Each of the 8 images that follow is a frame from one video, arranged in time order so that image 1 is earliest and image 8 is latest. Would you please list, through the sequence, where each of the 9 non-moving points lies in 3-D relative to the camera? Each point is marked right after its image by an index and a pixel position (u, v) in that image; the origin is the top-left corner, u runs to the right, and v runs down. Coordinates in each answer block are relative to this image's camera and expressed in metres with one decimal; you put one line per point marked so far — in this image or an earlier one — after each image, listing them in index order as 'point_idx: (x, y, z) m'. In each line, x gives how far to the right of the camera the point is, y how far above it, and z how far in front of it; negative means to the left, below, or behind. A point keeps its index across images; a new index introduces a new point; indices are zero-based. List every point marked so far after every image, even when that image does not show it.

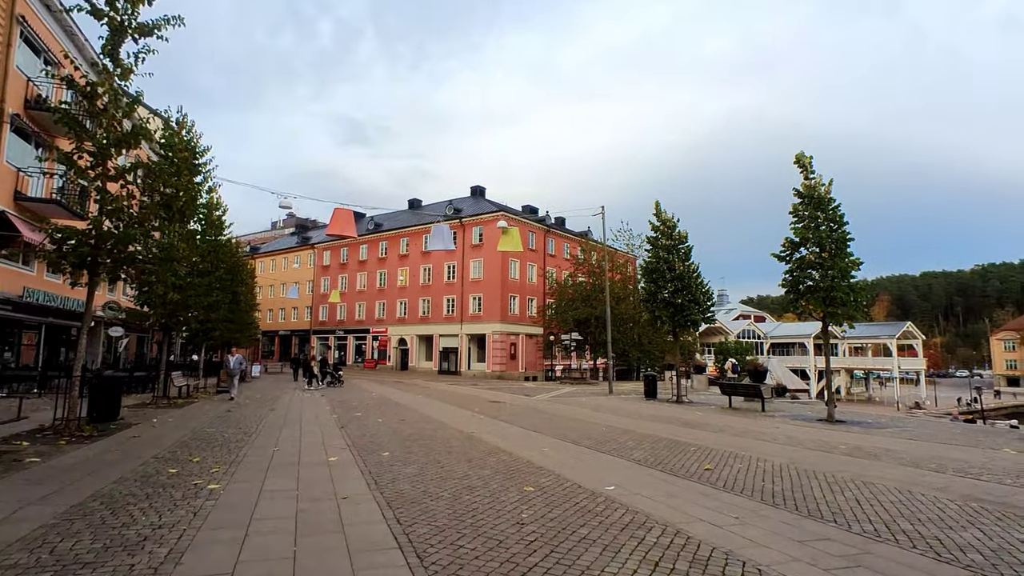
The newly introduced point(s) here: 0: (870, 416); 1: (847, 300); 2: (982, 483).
0: (+11.8, -4.3, +18.4) m
1: (+9.4, -0.3, +15.6) m
2: (+6.5, -2.7, +7.7) m
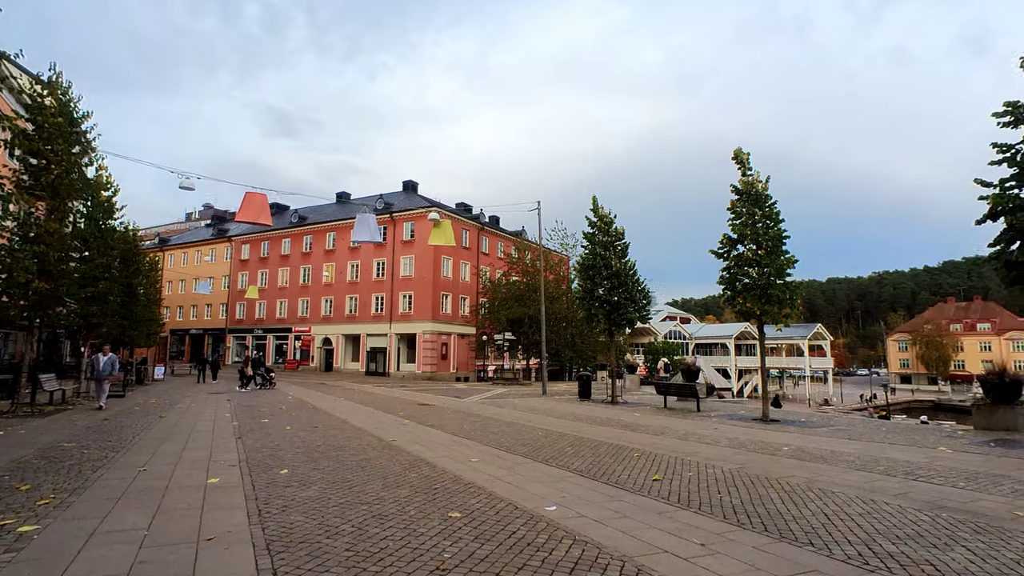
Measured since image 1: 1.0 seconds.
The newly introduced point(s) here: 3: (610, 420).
0: (+9.5, -4.2, +18.5) m
1: (+7.5, -0.3, +15.4) m
2: (+5.6, -2.6, +7.2) m
3: (+2.7, -3.7, +15.4) m
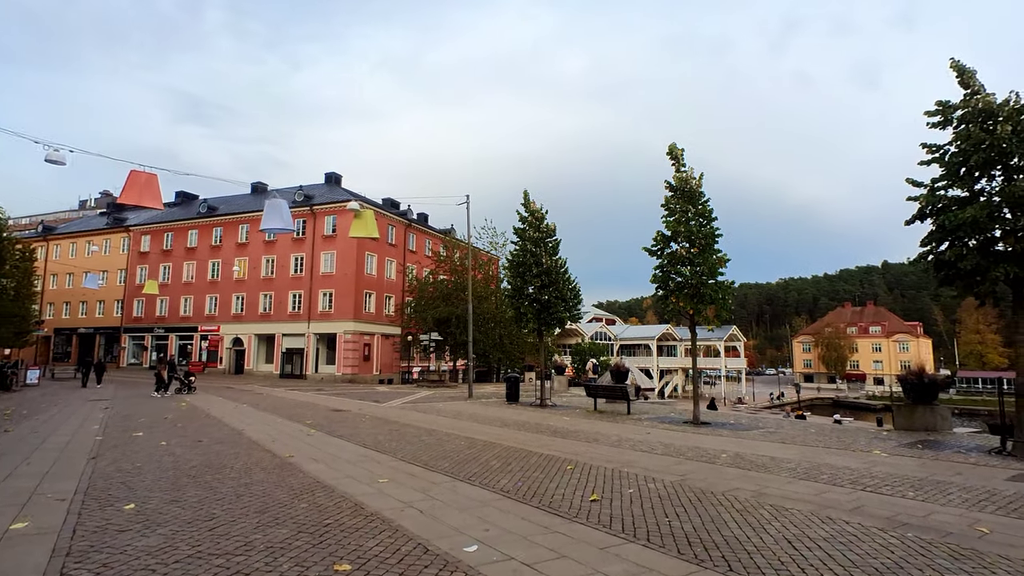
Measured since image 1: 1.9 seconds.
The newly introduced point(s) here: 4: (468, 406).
0: (+7.0, -4.2, +18.4) m
1: (+5.5, -0.3, +15.1) m
2: (+4.6, -2.6, +6.7) m
3: (+0.7, -3.6, +14.4) m
4: (-1.6, -4.2, +19.6) m
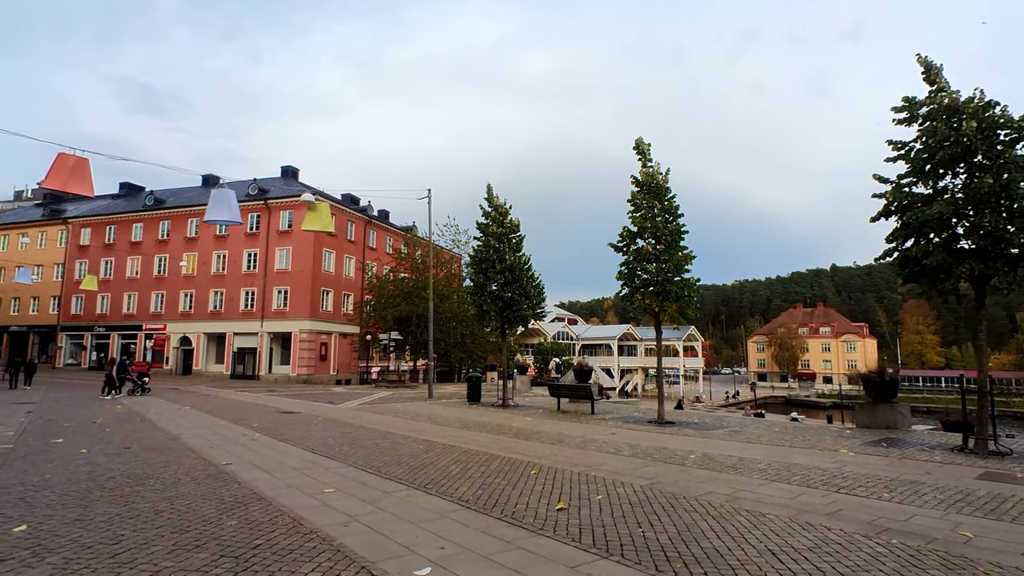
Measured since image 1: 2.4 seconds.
0: (+5.8, -4.2, +18.3) m
1: (+4.5, -0.2, +14.8) m
2: (+4.1, -2.5, +6.5) m
3: (-0.3, -3.5, +13.9) m
4: (-2.9, -4.1, +18.9) m
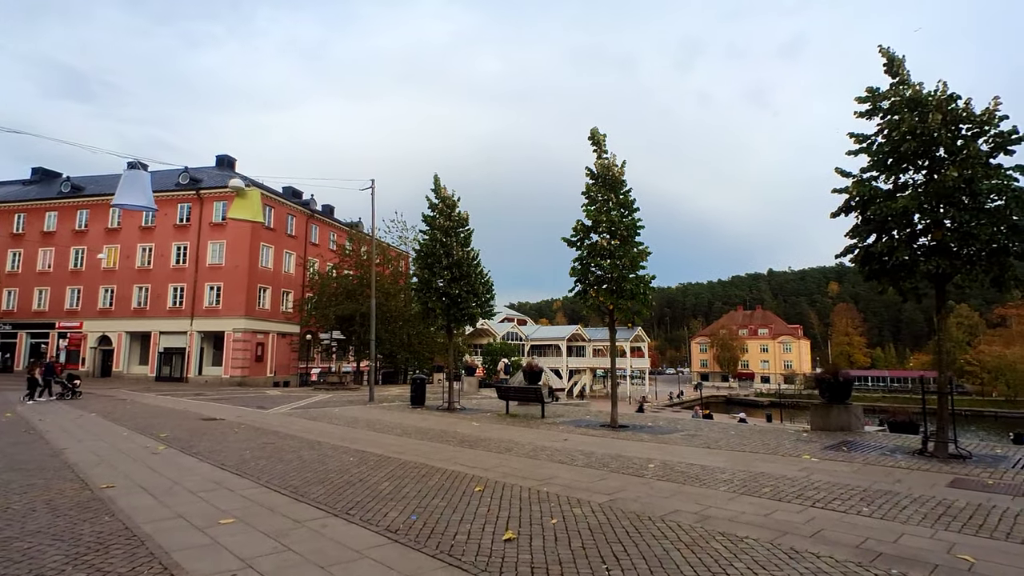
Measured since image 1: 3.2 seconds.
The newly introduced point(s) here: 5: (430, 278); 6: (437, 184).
0: (+4.1, -4.1, +17.7) m
1: (+3.1, -0.1, +14.2) m
2: (+3.5, -2.4, +5.8) m
3: (-1.5, -3.4, +12.8) m
4: (-4.6, -3.9, +17.5) m
5: (-2.8, +0.3, +18.6) m
6: (-2.6, +3.6, +19.1) m
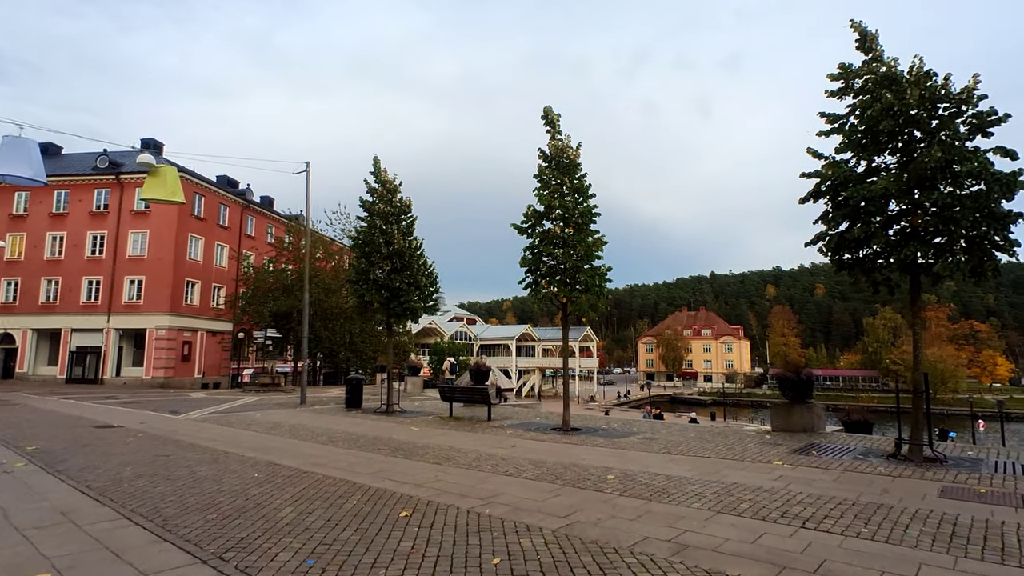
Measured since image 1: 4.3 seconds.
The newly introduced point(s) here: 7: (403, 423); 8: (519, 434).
0: (+2.4, -3.9, +16.7) m
1: (+1.8, +0.1, +13.2) m
2: (+3.0, -2.2, +4.8) m
3: (-2.7, -3.1, +11.3) m
4: (-6.2, -3.7, +15.8) m
5: (-4.4, +0.6, +17.0) m
6: (-4.3, +3.8, +17.5) m
7: (-2.8, -3.5, +14.4) m
8: (+0.1, -3.2, +12.4) m
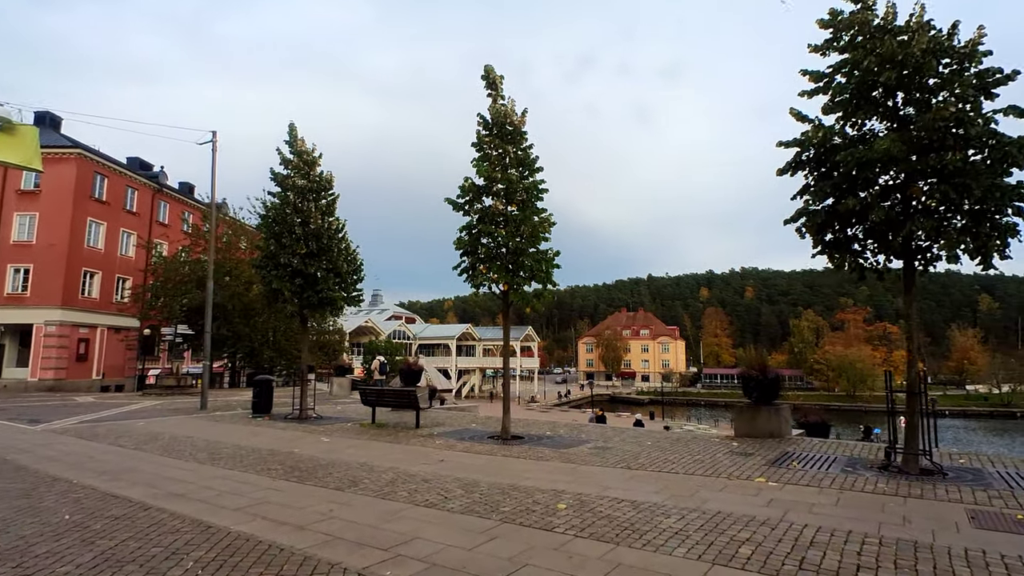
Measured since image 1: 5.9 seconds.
0: (+0.6, -3.7, +15.1) m
1: (+0.4, +0.3, +11.4) m
2: (+2.4, -2.0, +3.3) m
3: (-3.9, -2.8, +9.1) m
4: (-7.9, -3.3, +13.2) m
5: (-6.2, +0.9, +14.6) m
6: (-6.0, +4.2, +15.2) m
7: (-4.3, -3.2, +12.2) m
8: (-1.2, -2.9, +10.5) m
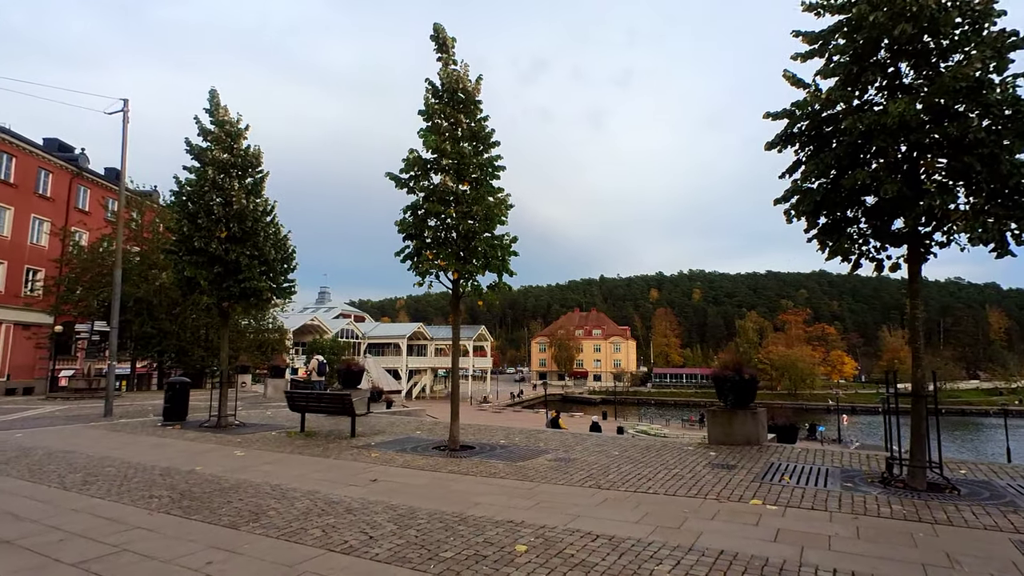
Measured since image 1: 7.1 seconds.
0: (-0.6, -3.5, +13.7) m
1: (-0.4, +0.5, +10.1) m
2: (+2.2, -1.8, +2.1) m
3: (-4.6, -2.5, +7.4) m
4: (-8.9, -3.0, +11.1) m
5: (-7.3, +1.2, +12.7) m
6: (-7.2, +4.4, +13.2) m
7: (-5.3, -2.9, +10.4) m
8: (-2.0, -2.7, +9.0) m
